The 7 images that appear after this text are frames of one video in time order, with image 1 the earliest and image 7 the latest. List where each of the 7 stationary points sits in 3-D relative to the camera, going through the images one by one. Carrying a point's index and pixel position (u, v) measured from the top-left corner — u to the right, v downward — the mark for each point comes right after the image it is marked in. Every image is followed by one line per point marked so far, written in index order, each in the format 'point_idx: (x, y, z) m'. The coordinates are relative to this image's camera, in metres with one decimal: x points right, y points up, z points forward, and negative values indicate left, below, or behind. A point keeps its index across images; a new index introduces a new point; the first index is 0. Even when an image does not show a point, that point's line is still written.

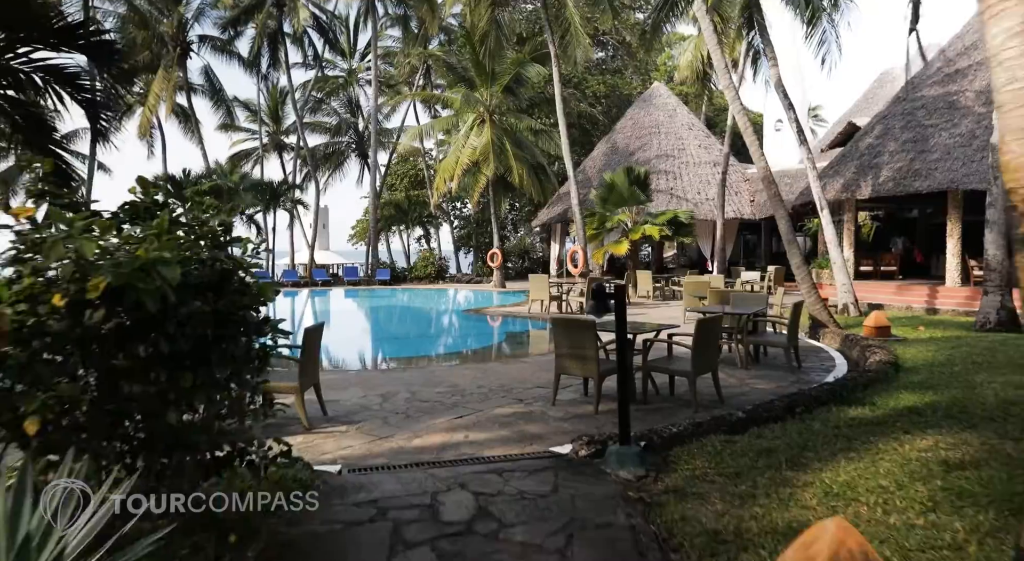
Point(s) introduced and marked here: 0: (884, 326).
0: (+4.8, -0.6, +8.3) m
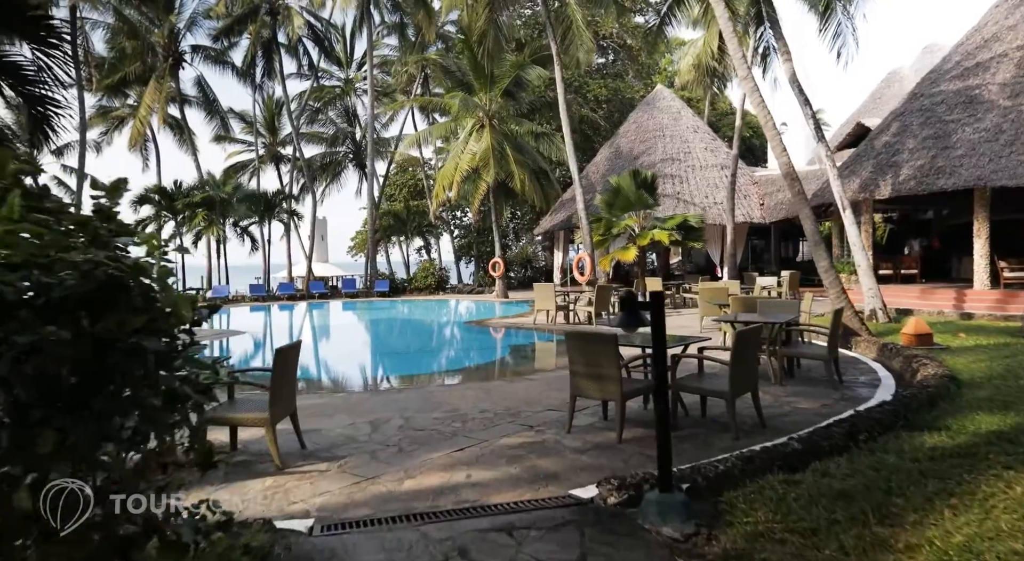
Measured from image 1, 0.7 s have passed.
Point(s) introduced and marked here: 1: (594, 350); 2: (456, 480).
0: (+4.9, -0.6, +7.6) m
1: (+0.6, -0.5, +4.4) m
2: (-0.3, -1.1, +3.6) m
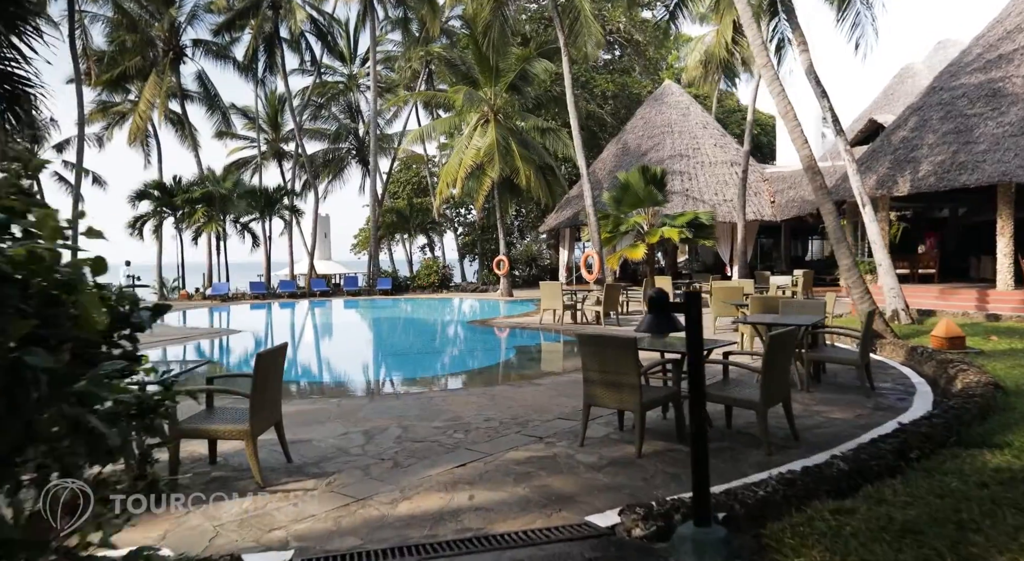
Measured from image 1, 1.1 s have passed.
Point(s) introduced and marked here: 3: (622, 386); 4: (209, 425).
0: (+5.0, -0.6, +7.1) m
1: (+0.6, -0.5, +4.0) m
2: (-0.3, -1.1, +3.2) m
3: (+0.7, -0.7, +4.0) m
4: (-1.7, -0.8, +3.6) m
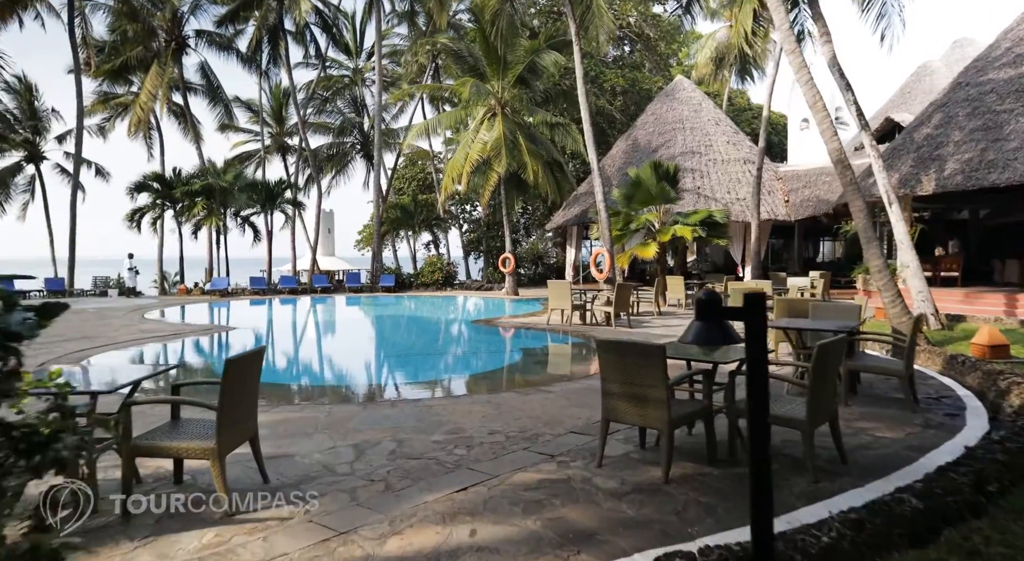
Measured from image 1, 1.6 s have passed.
0: (+5.0, -0.7, +6.6) m
1: (+0.7, -0.5, +3.5) m
2: (-0.2, -1.1, +2.7) m
3: (+0.7, -0.7, +3.5) m
4: (-1.7, -0.8, +3.1) m
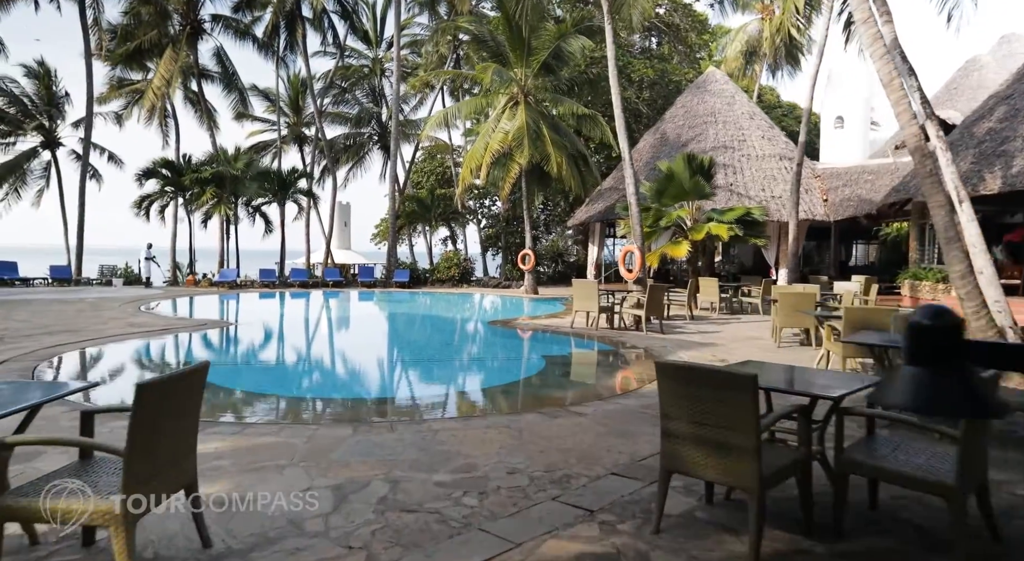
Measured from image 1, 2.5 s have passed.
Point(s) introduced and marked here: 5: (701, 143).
0: (+5.2, -0.8, +5.5) m
1: (+0.8, -0.5, +2.5) m
2: (-0.1, -1.1, +1.8) m
3: (+0.9, -0.7, +2.5) m
4: (-1.5, -0.7, +2.2) m
5: (+5.7, +4.2, +19.3) m
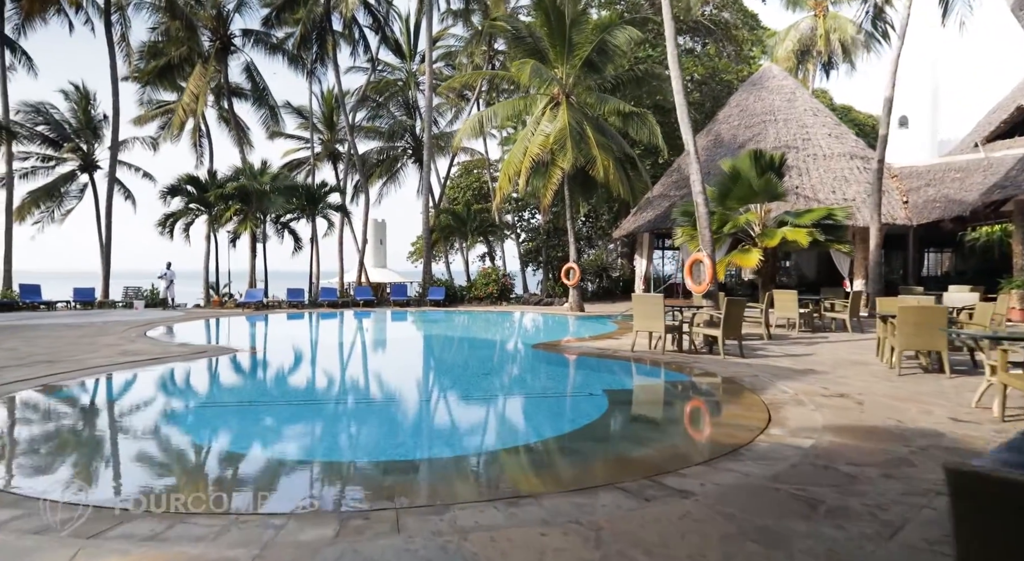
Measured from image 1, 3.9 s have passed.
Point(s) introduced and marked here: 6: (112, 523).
0: (+5.6, -0.8, +3.7) m
1: (+1.0, -0.5, +1.0) m
2: (0.0, -1.1, +0.3) m
3: (+1.1, -0.7, +1.0) m
4: (-1.4, -0.8, +0.8) m
5: (+6.9, +3.8, +17.5) m
6: (-1.7, -1.0, +2.7) m
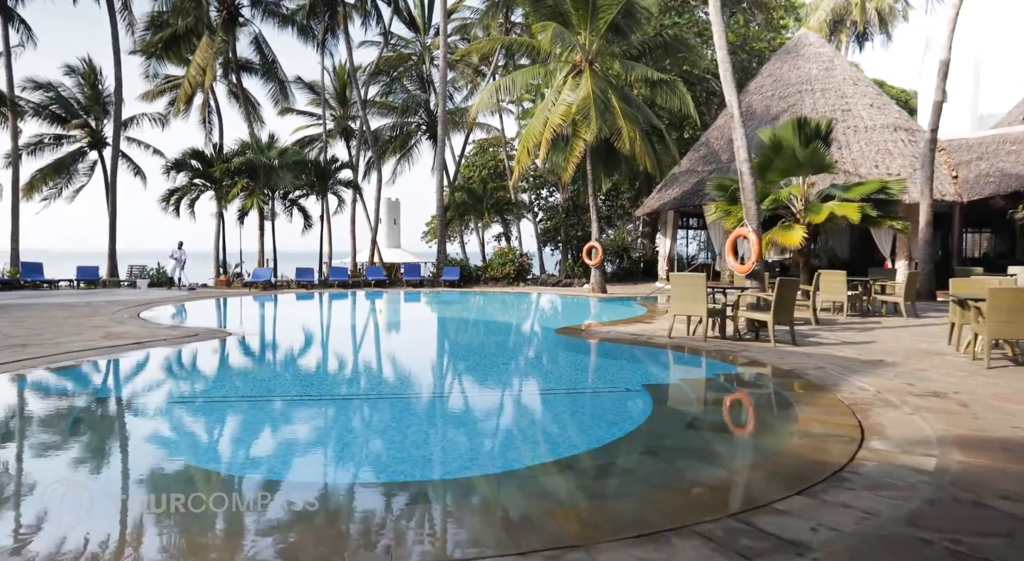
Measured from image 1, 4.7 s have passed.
0: (+5.8, -0.7, +2.7) m
1: (+1.1, -0.4, +0.1) m
2: (+0.1, -1.0, -0.6) m
3: (+1.2, -0.6, +0.1) m
4: (-1.3, -0.7, 0.0) m
5: (+7.4, +4.3, +16.4) m
6: (-1.6, -0.9, +1.9) m
